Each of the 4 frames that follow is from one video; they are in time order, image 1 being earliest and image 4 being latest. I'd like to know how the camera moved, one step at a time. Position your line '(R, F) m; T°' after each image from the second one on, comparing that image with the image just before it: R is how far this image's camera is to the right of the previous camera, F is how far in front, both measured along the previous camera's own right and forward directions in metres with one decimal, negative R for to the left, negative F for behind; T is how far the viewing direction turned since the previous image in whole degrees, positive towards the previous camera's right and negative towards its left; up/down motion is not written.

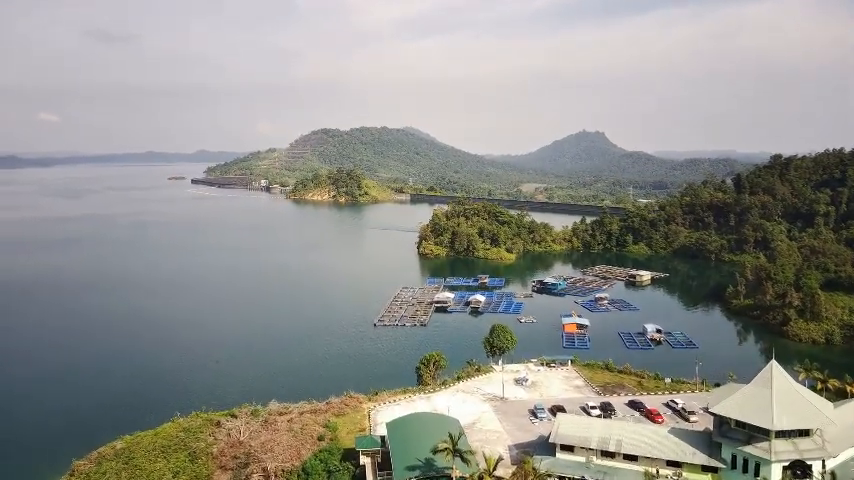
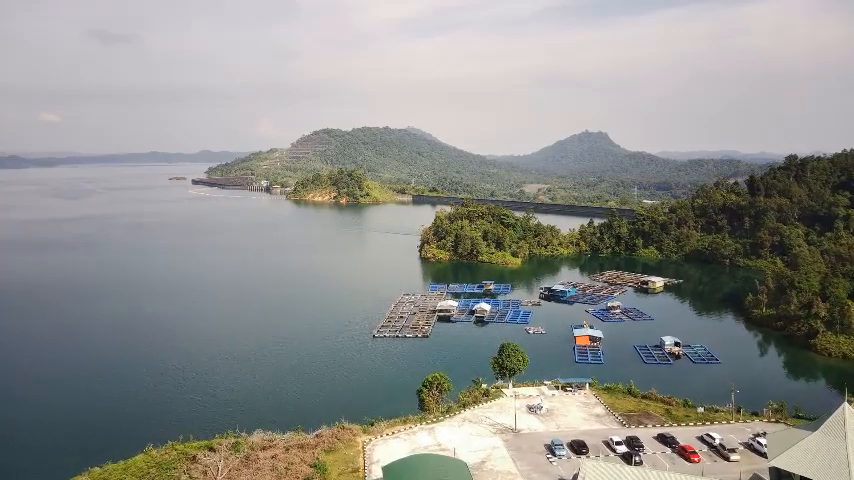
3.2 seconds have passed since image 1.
(0.0, +1.5) m; 0°
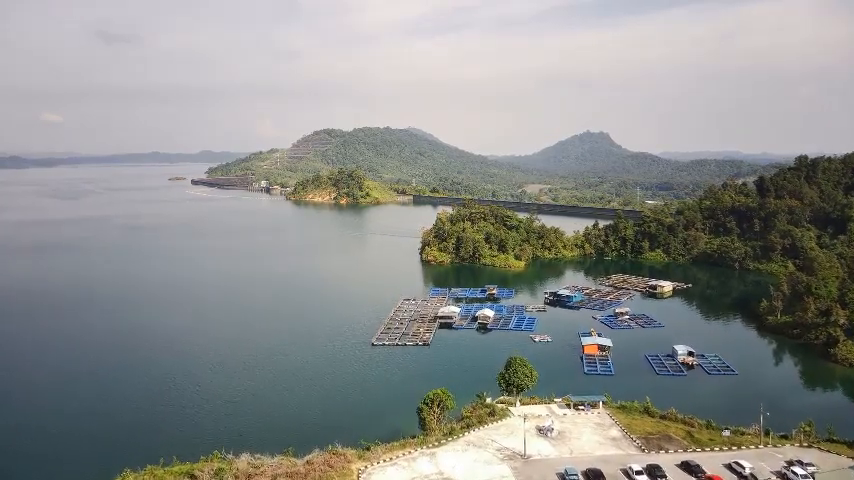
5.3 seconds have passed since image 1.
(0.0, +1.0) m; 0°
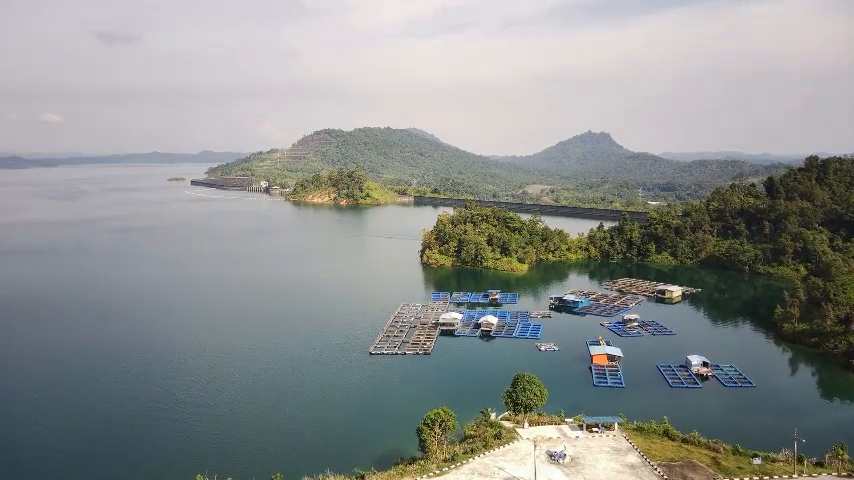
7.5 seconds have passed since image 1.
(0.0, +1.0) m; 0°
